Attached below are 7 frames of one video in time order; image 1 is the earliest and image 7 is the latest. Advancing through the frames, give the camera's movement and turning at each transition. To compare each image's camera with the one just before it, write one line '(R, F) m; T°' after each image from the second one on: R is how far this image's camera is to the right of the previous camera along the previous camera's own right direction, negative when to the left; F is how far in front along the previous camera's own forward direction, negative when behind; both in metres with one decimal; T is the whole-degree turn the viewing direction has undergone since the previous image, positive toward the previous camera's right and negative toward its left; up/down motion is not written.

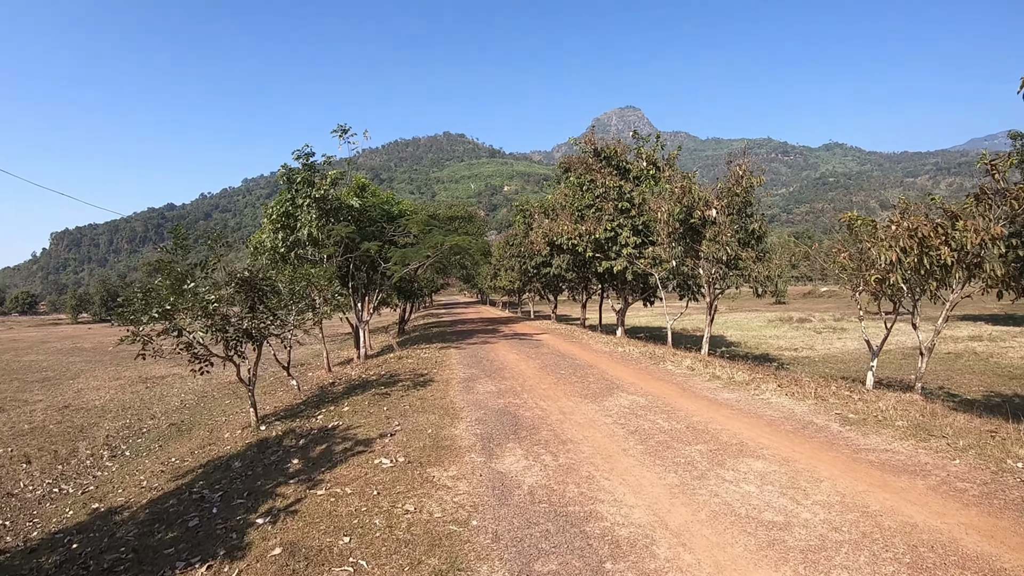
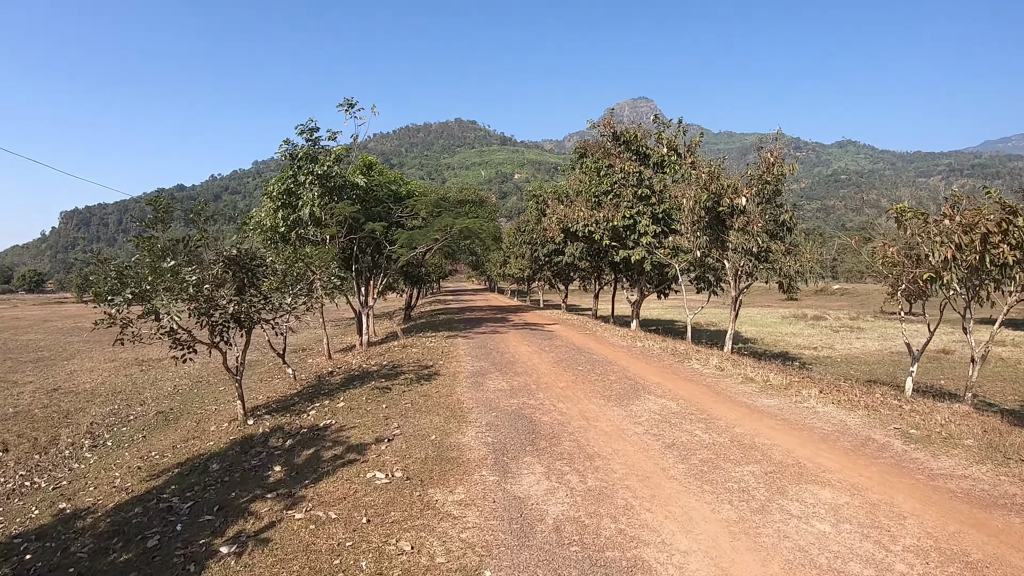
(-0.2, +1.0) m; -1°
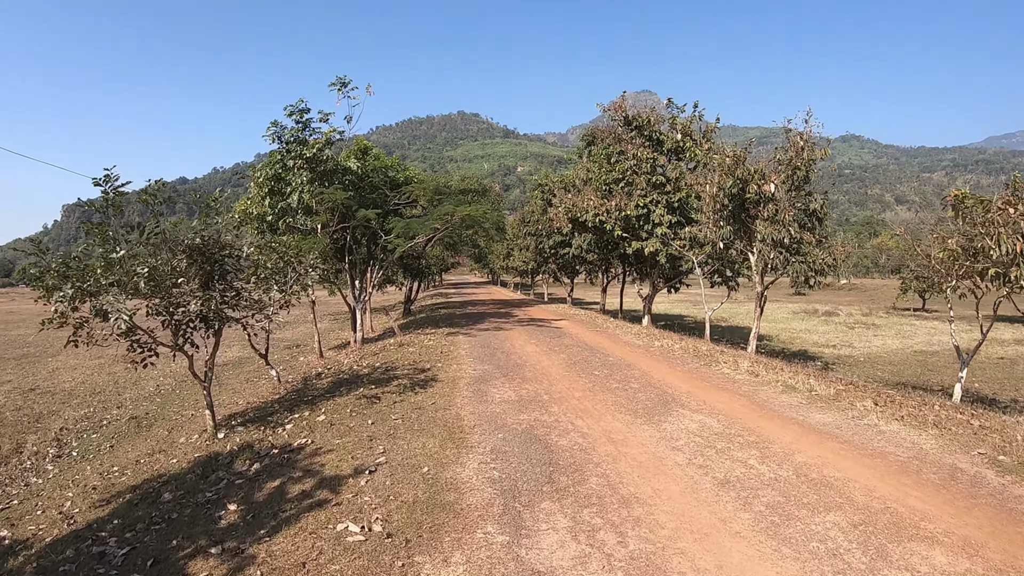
(-0.1, +1.3) m; 0°
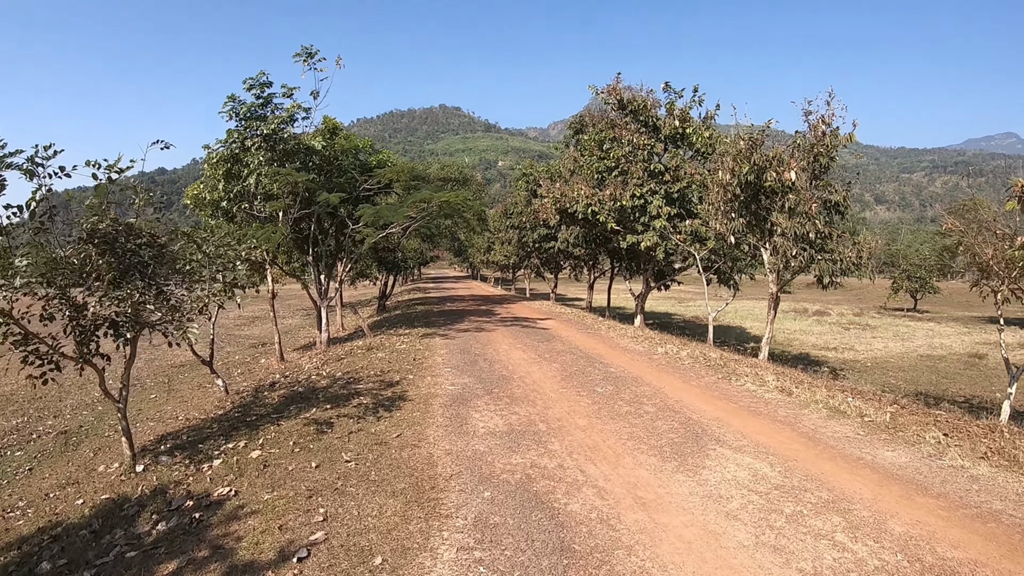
(-0.1, +1.7) m; +2°
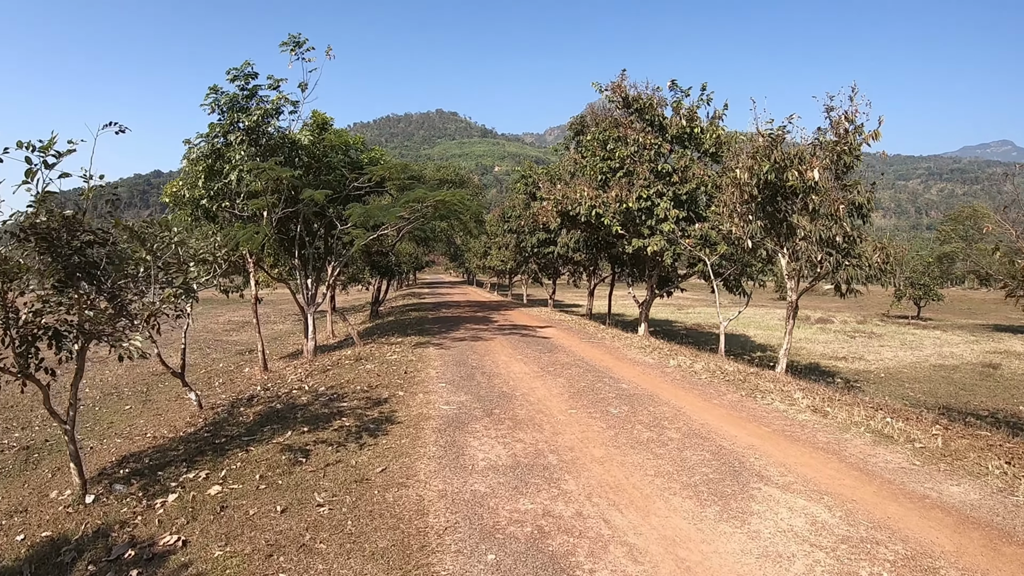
(-0.1, +0.9) m; +1°
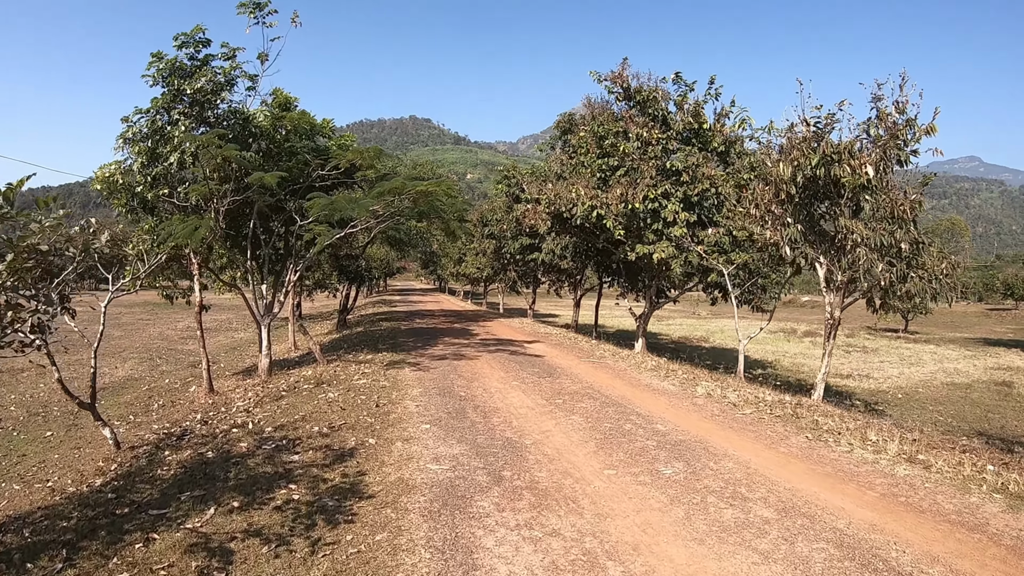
(-0.4, +1.9) m; +3°
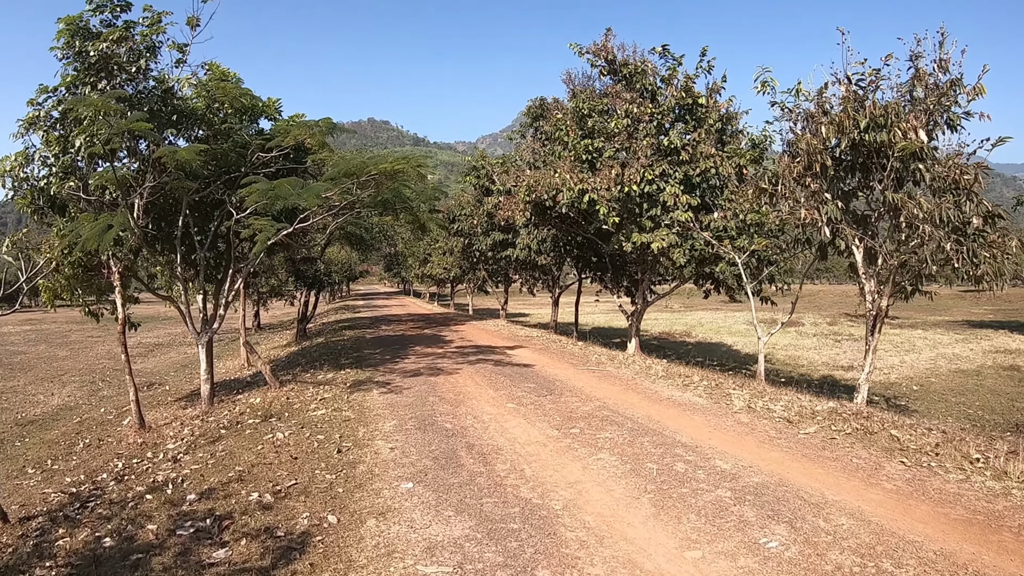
(-0.4, +1.8) m; +3°
